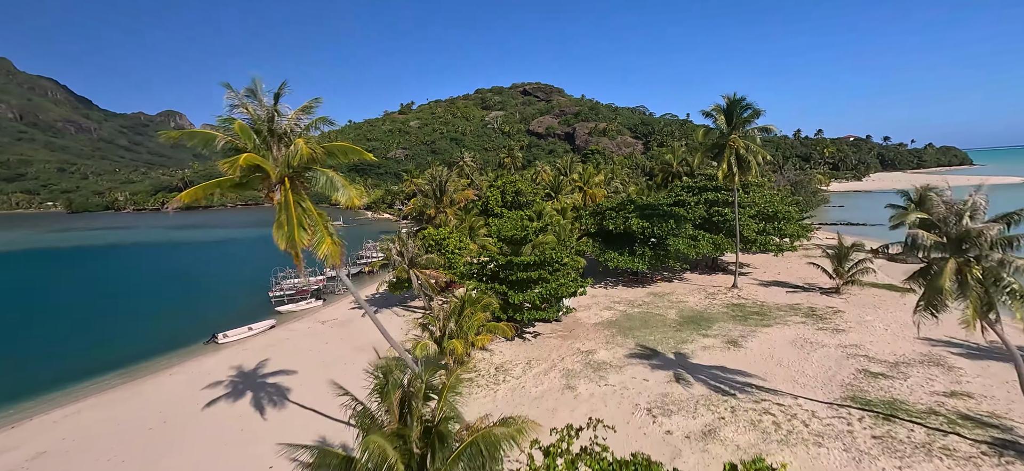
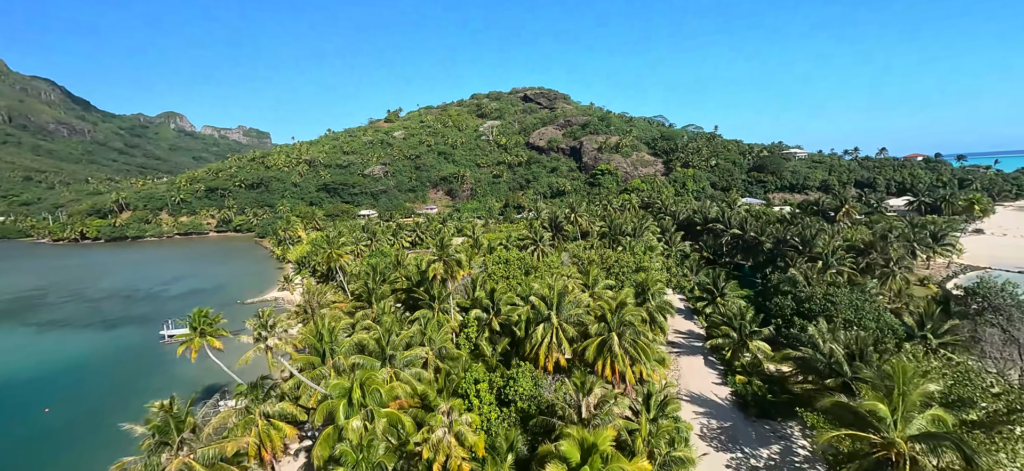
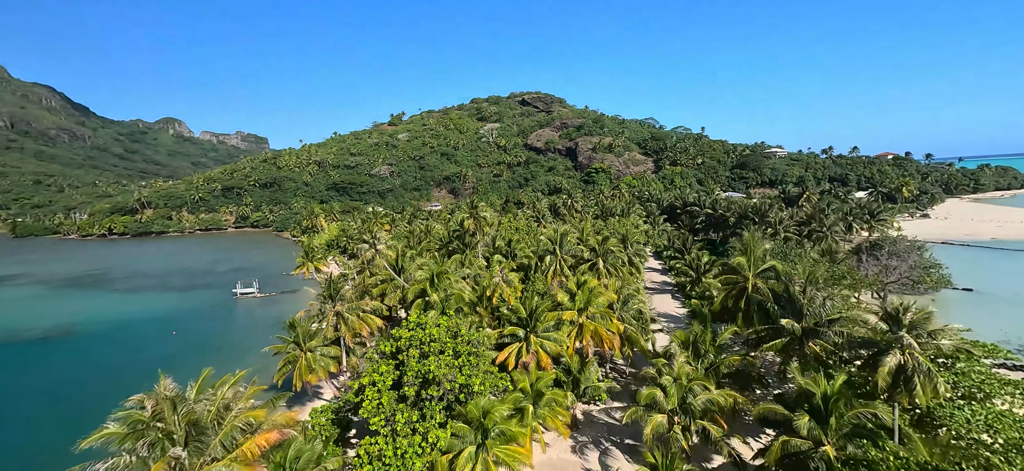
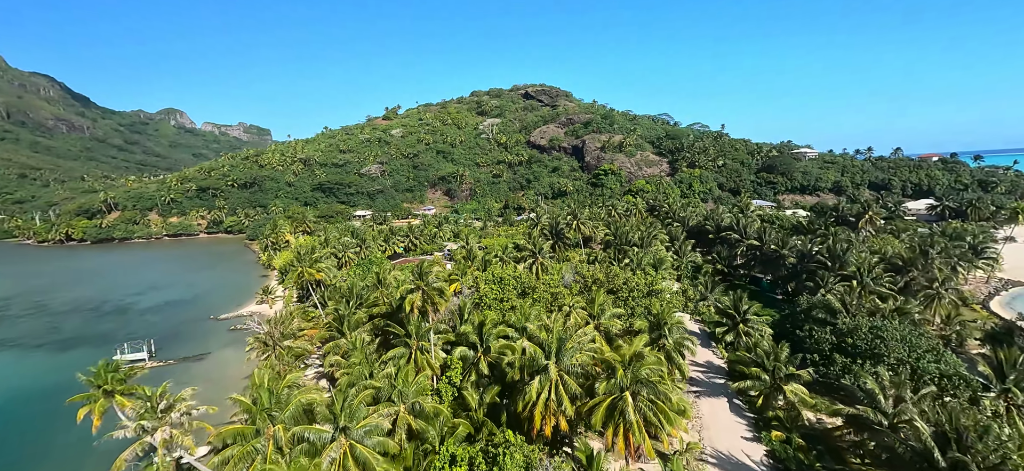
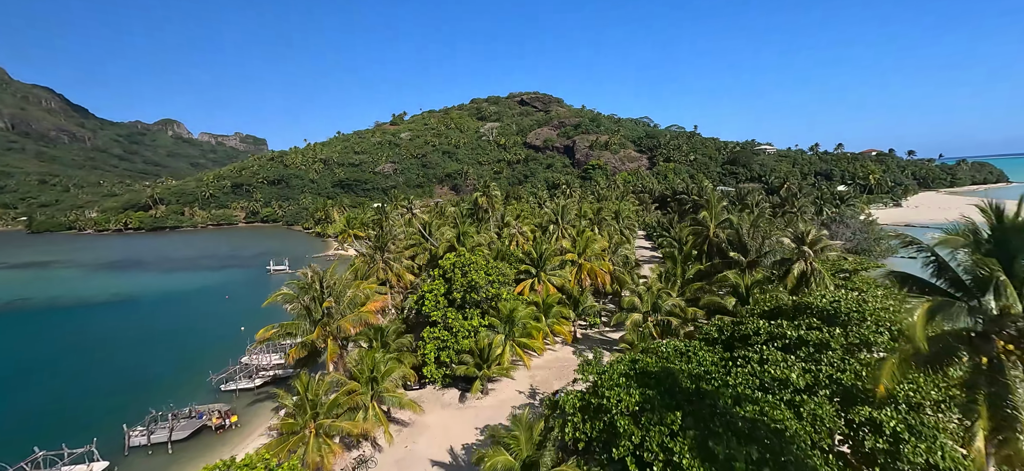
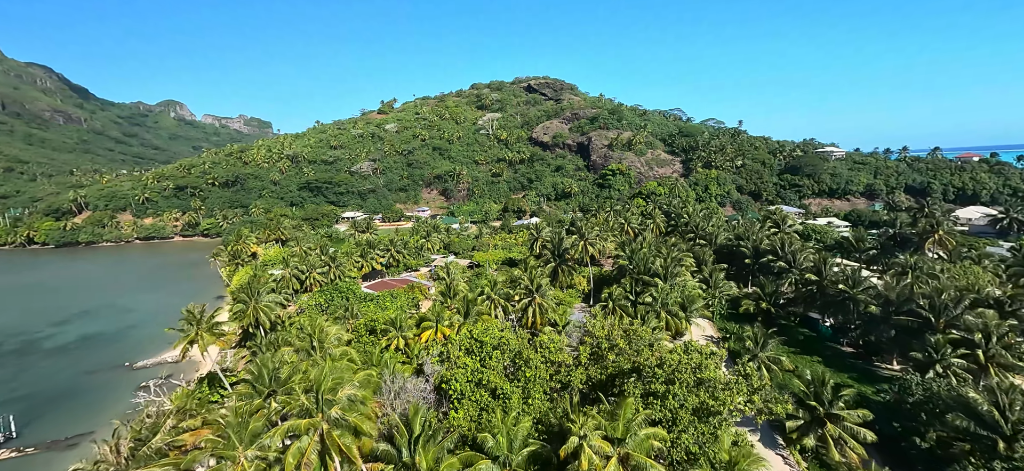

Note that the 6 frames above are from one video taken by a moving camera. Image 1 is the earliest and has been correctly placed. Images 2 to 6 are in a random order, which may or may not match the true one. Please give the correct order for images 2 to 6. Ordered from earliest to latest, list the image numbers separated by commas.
5, 3, 2, 4, 6
